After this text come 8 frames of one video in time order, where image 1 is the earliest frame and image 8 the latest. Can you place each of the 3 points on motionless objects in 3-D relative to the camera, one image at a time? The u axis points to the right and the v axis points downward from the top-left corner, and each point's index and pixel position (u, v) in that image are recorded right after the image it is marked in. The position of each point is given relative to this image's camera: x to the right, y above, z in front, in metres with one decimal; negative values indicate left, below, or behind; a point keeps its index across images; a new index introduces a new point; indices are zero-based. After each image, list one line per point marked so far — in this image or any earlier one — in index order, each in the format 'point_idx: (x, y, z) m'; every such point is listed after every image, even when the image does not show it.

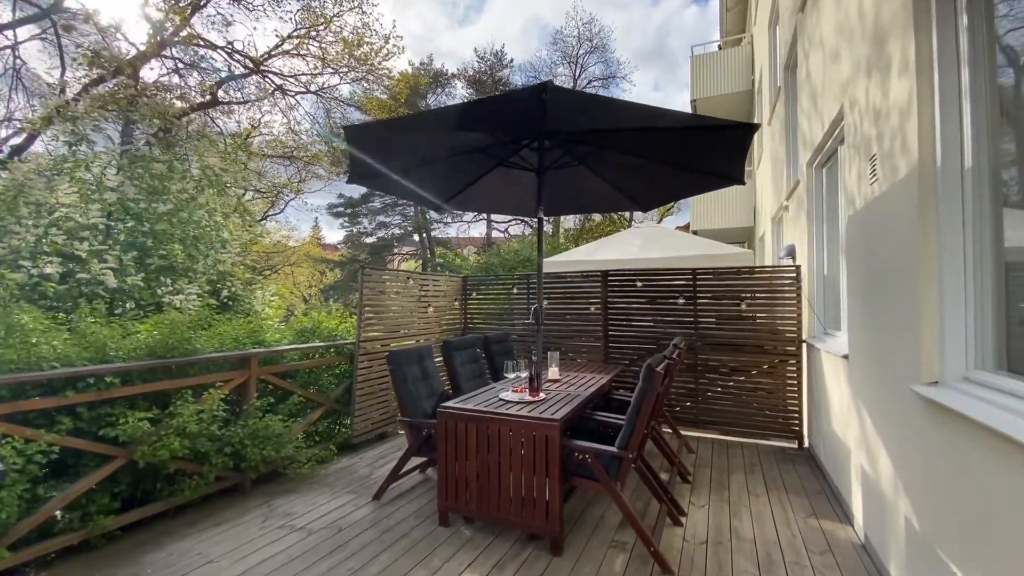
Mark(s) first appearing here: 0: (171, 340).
0: (-2.3, -0.4, +3.0) m
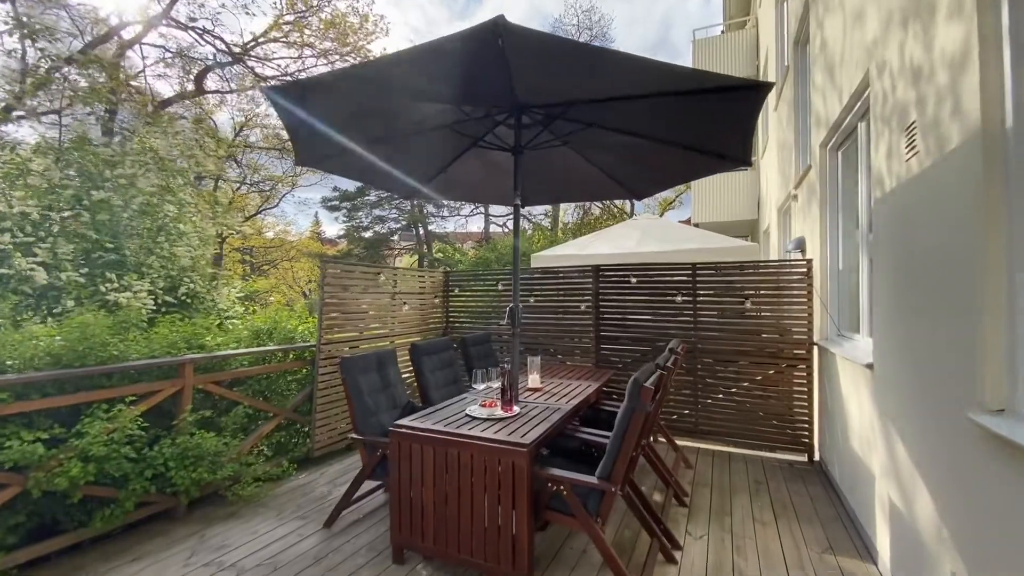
0: (-2.5, -0.4, +2.5) m
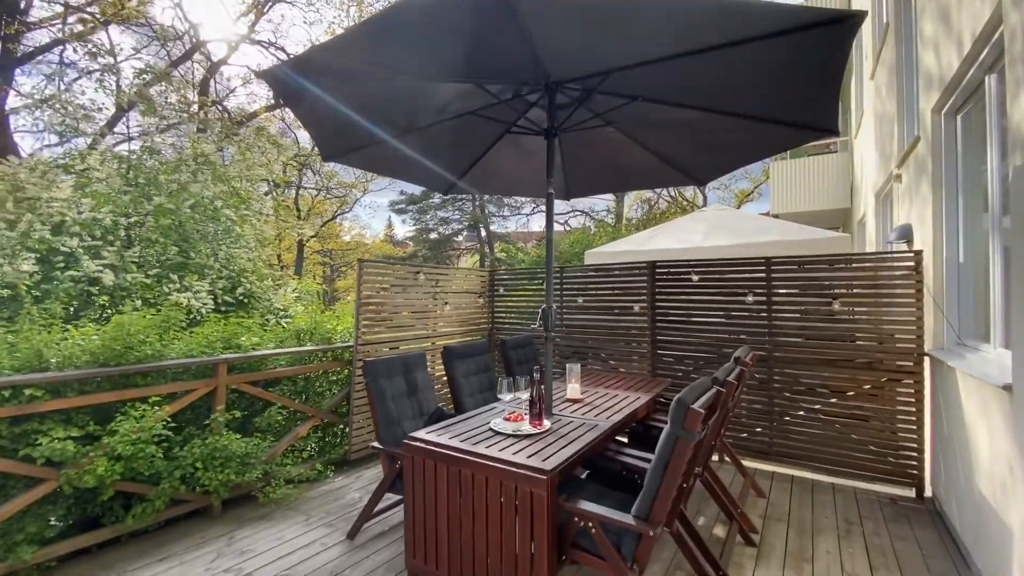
0: (-2.4, -0.4, +2.6) m
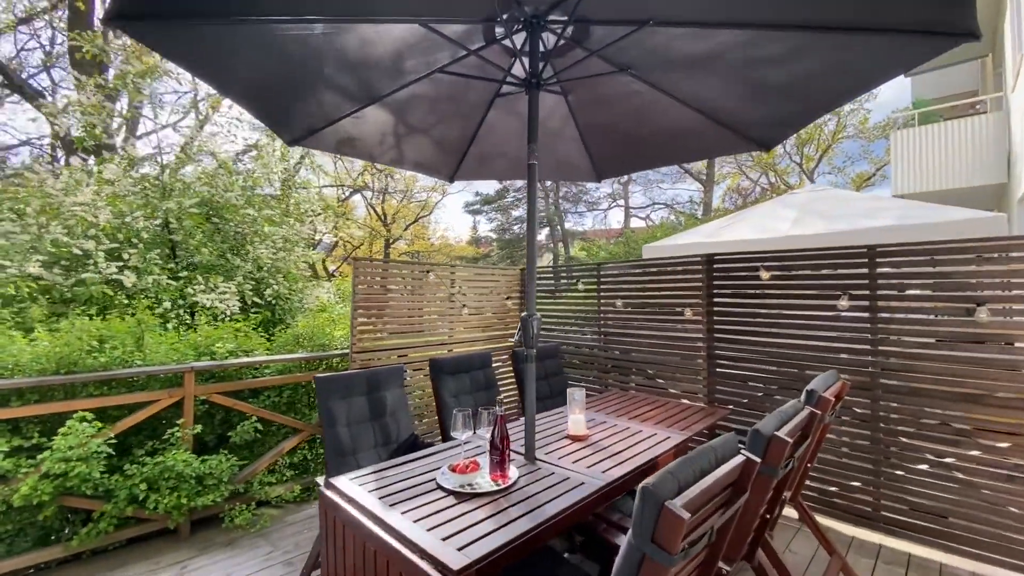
0: (-2.5, -0.4, +2.4) m
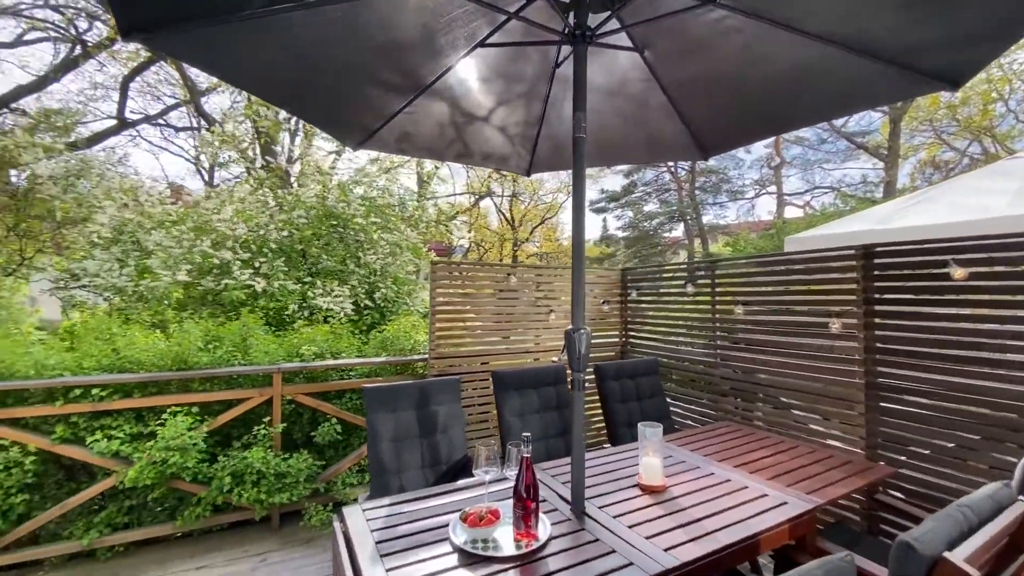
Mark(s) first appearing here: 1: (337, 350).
0: (-2.1, -0.4, +2.8) m
1: (-1.3, -0.5, +3.4) m
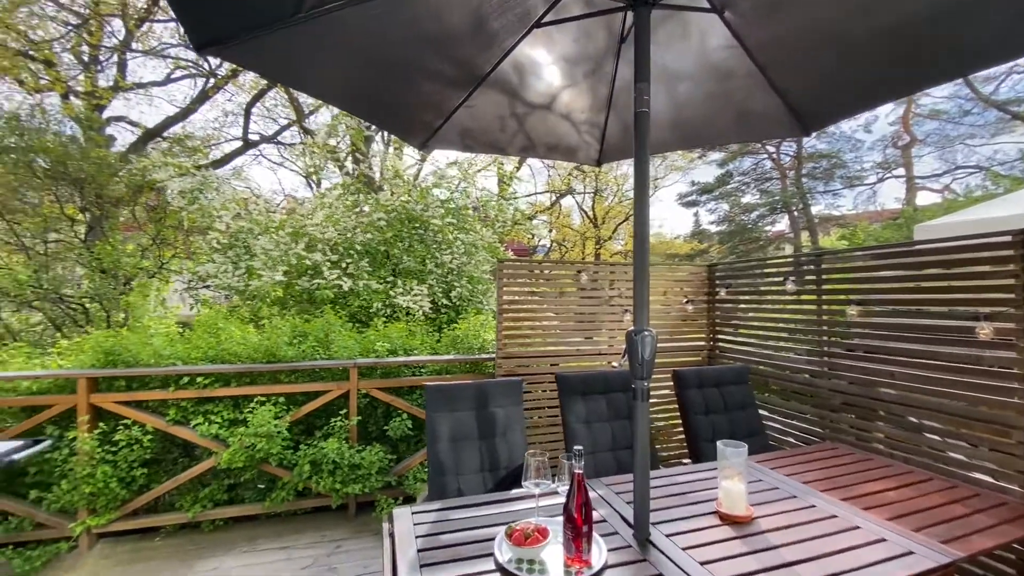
0: (-1.6, -0.4, +3.0) m
1: (-0.8, -0.5, +3.4) m
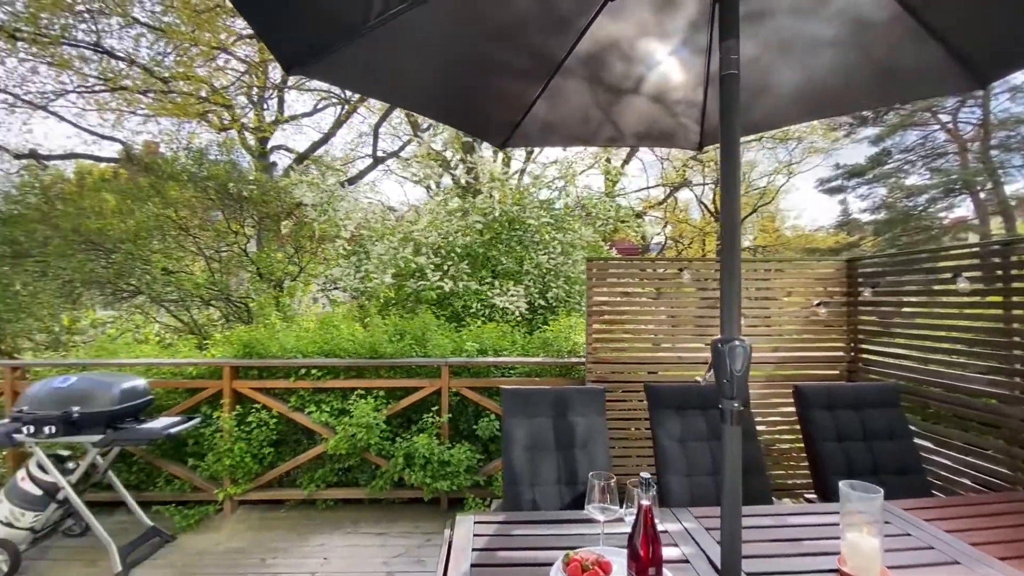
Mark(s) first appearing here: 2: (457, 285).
0: (-1.0, -0.4, +3.2) m
1: (-0.1, -0.5, +3.4) m
2: (-0.6, 0.0, +5.0) m
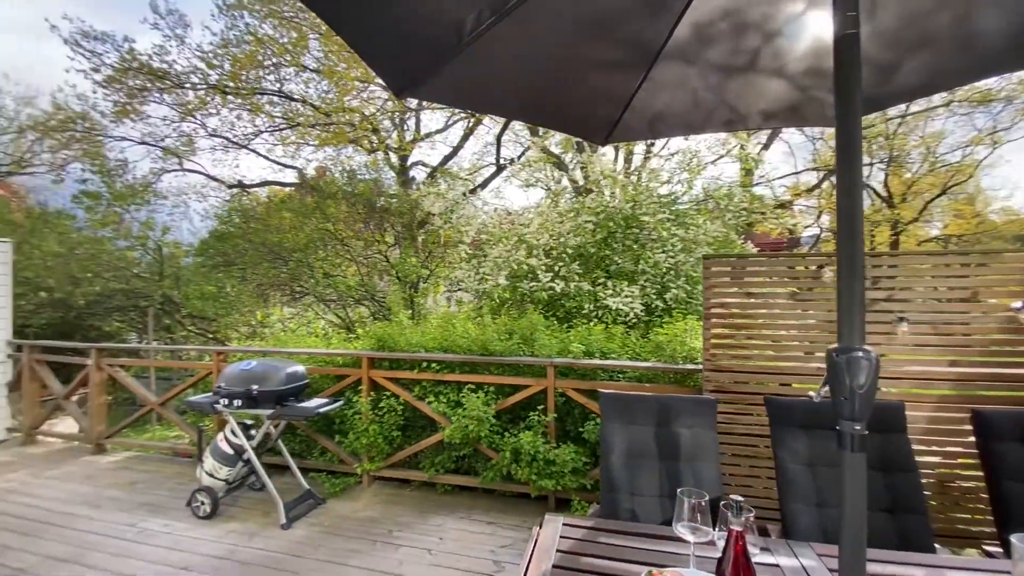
0: (-0.2, -0.4, +3.4) m
1: (+0.7, -0.5, +3.4) m
2: (+0.7, 0.0, +5.0) m
